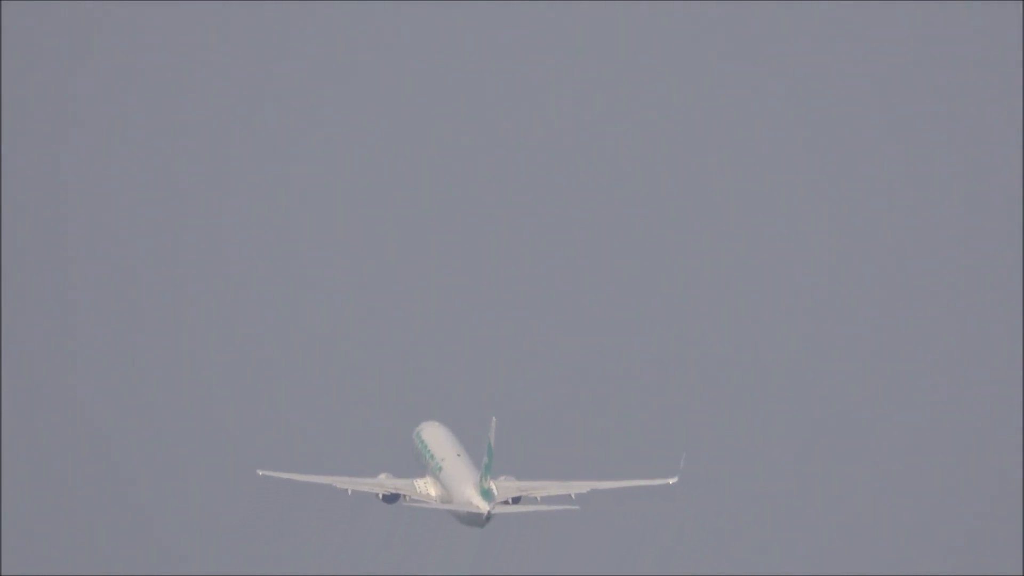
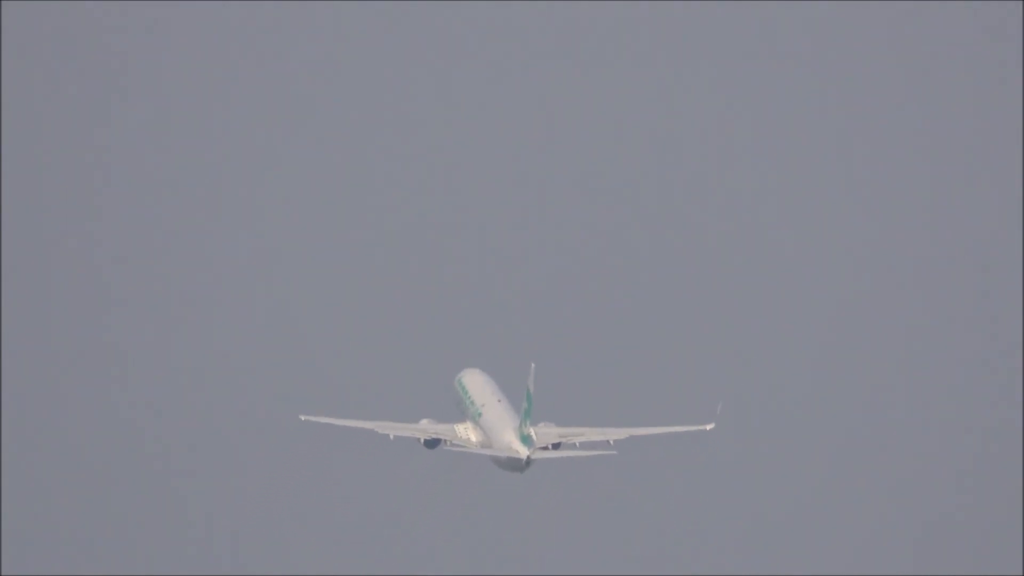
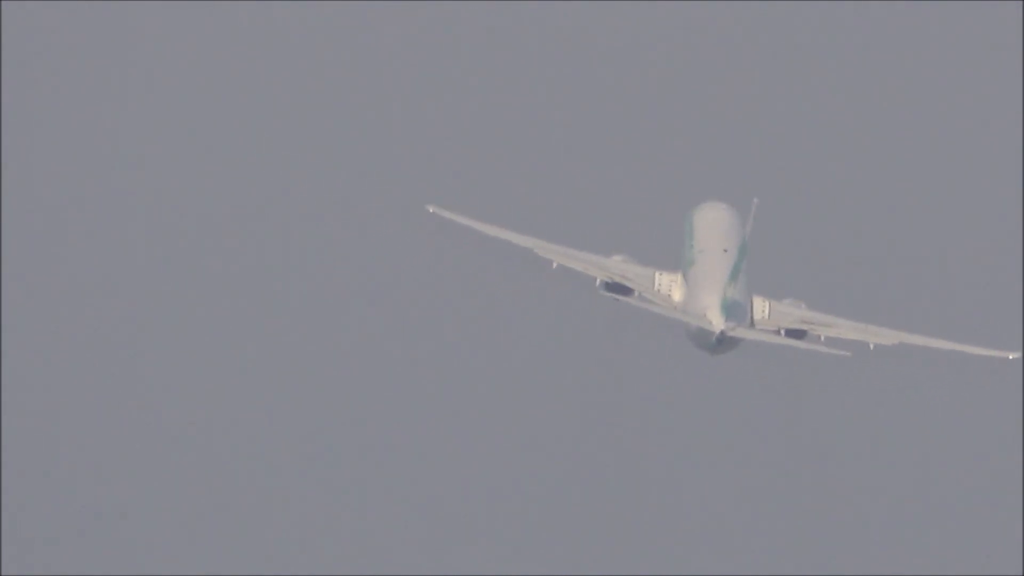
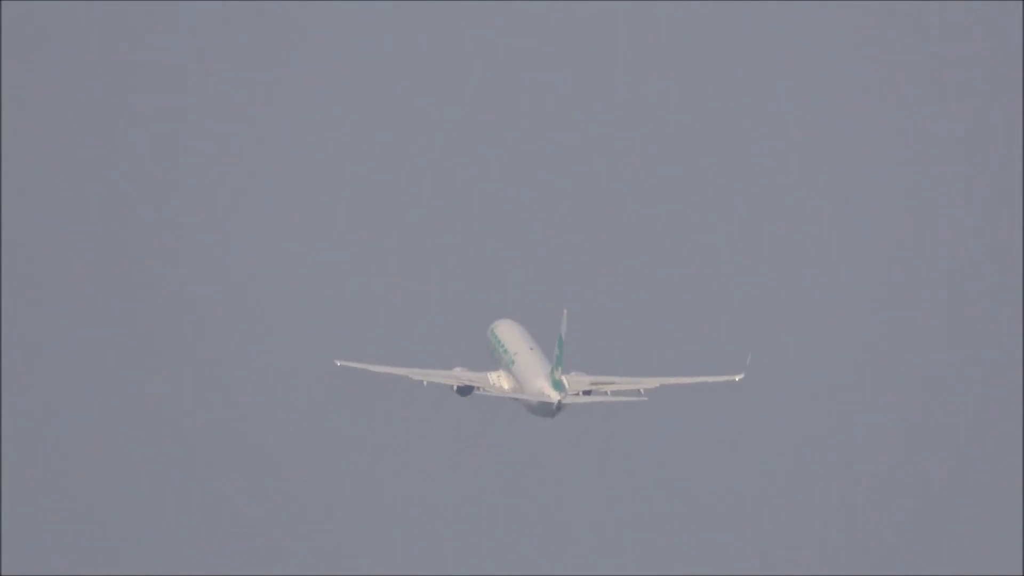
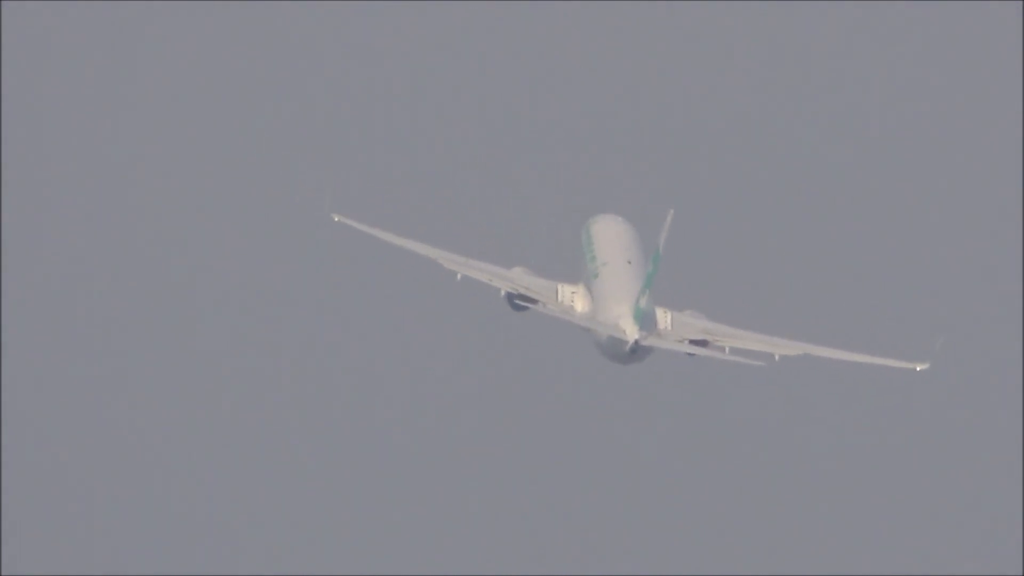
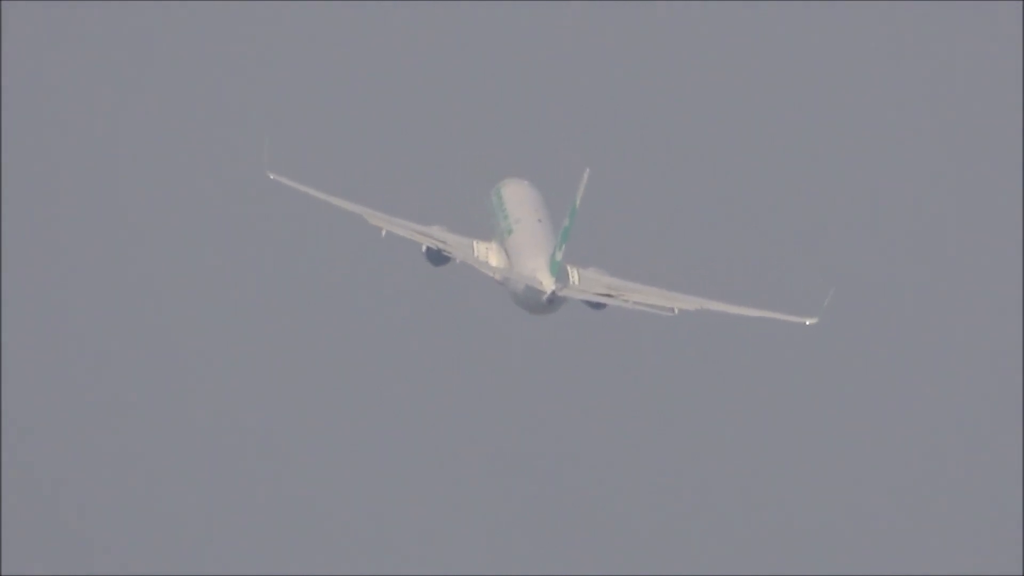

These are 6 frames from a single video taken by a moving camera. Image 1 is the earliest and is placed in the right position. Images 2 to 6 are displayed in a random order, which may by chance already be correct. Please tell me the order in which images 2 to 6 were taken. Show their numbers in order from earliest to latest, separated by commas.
2, 4, 6, 5, 3
